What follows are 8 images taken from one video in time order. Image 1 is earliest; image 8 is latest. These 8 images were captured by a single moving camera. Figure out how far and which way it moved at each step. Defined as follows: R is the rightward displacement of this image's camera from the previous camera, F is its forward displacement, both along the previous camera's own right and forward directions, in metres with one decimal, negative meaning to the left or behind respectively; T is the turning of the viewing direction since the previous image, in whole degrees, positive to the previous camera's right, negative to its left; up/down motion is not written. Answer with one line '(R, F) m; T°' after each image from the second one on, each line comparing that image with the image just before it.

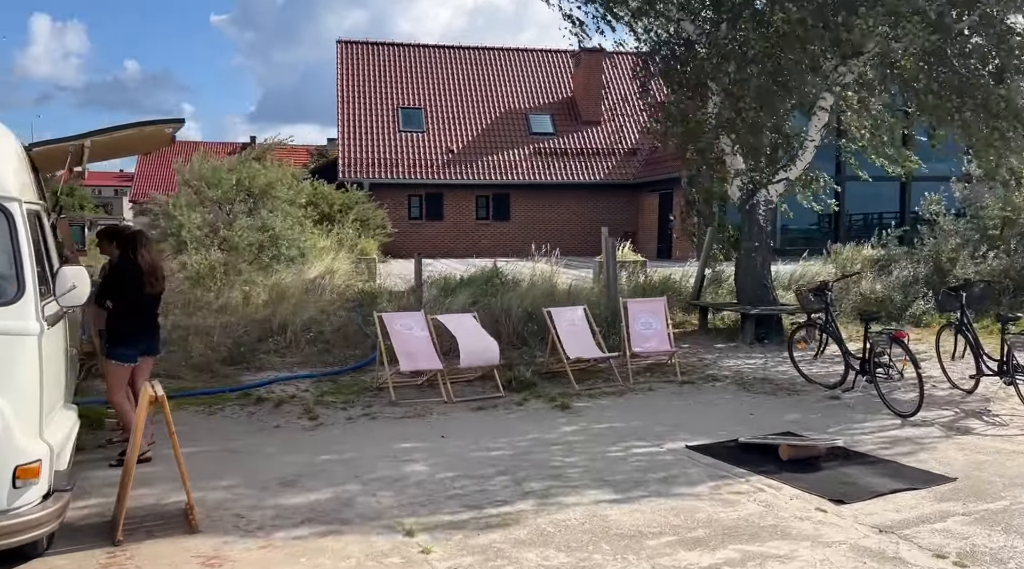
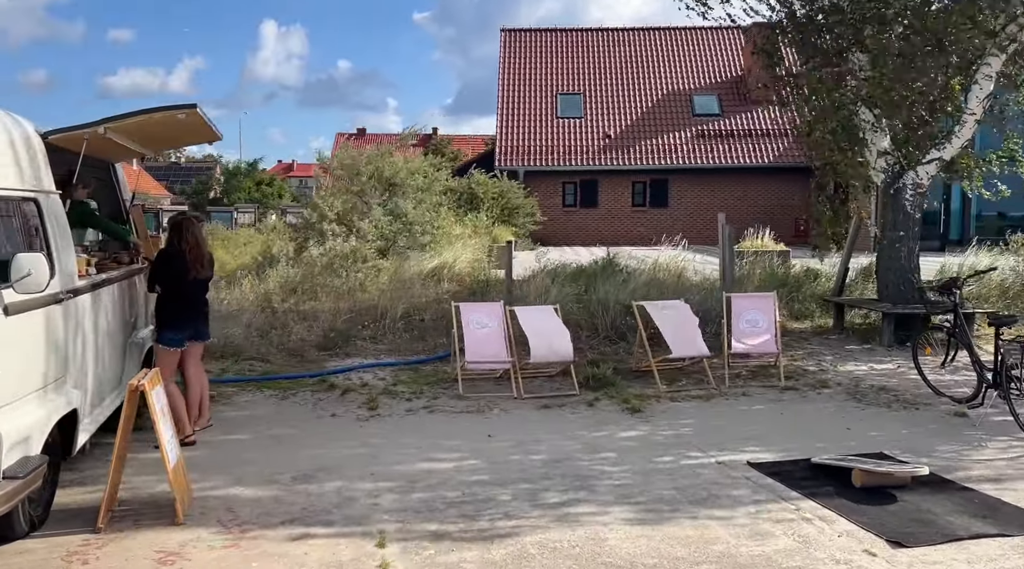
(+1.0, +0.6) m; -12°
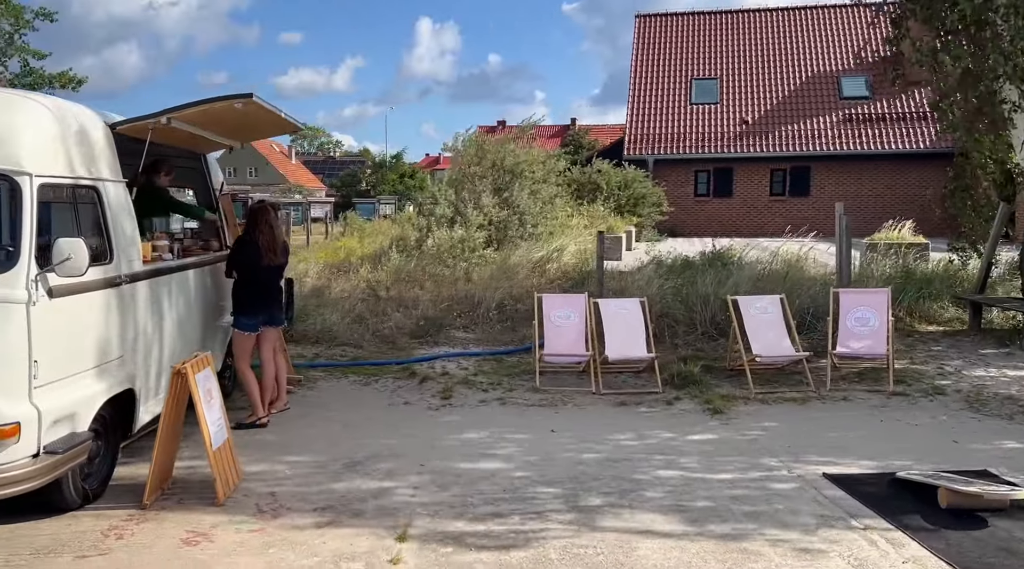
(+0.6, +0.3) m; -10°
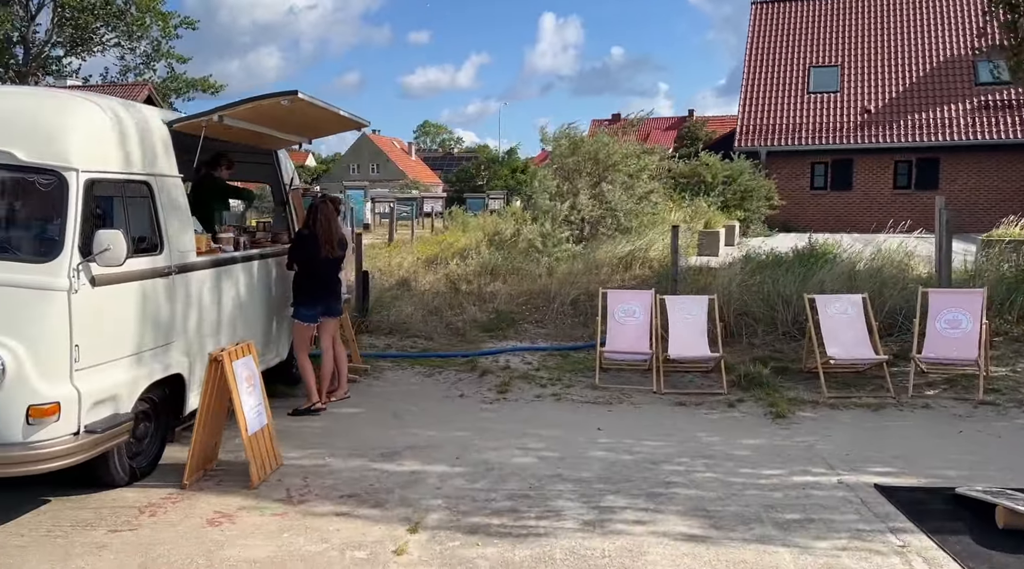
(+0.5, +0.1) m; -8°
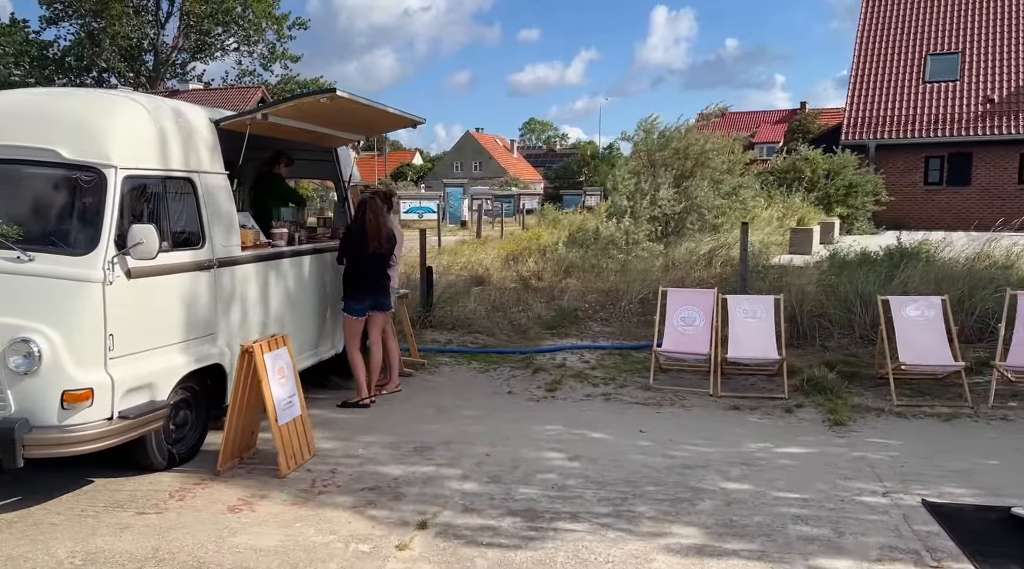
(+0.5, +0.1) m; -7°
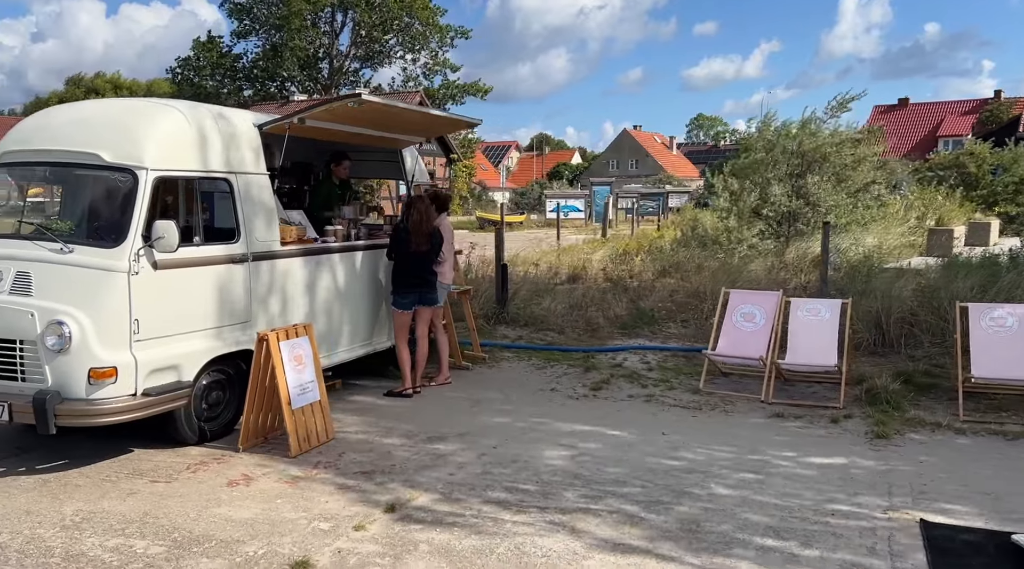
(+1.0, 0.0) m; -11°
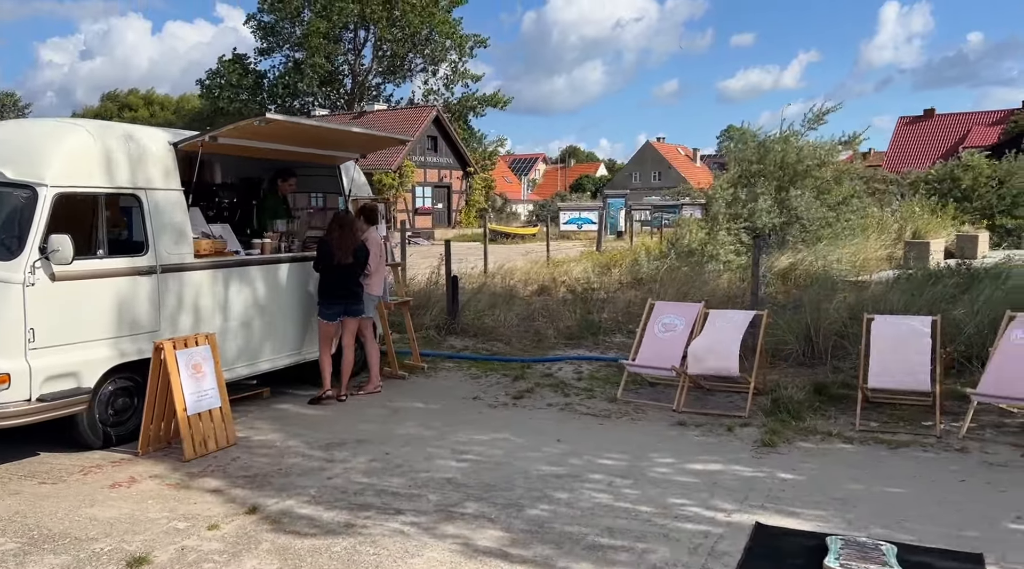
(+0.9, -0.2) m; -2°
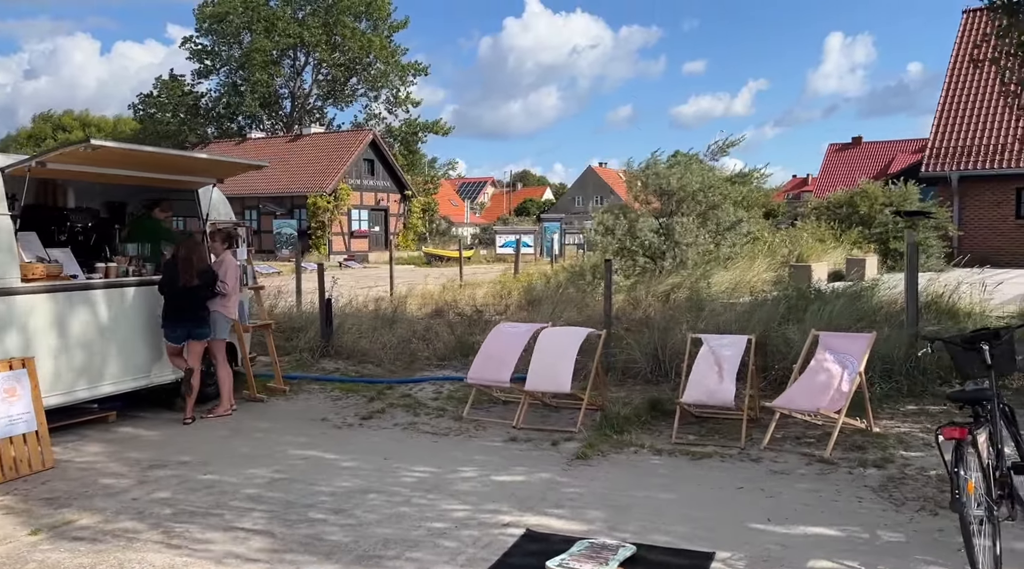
(+0.9, -0.2) m; +4°
